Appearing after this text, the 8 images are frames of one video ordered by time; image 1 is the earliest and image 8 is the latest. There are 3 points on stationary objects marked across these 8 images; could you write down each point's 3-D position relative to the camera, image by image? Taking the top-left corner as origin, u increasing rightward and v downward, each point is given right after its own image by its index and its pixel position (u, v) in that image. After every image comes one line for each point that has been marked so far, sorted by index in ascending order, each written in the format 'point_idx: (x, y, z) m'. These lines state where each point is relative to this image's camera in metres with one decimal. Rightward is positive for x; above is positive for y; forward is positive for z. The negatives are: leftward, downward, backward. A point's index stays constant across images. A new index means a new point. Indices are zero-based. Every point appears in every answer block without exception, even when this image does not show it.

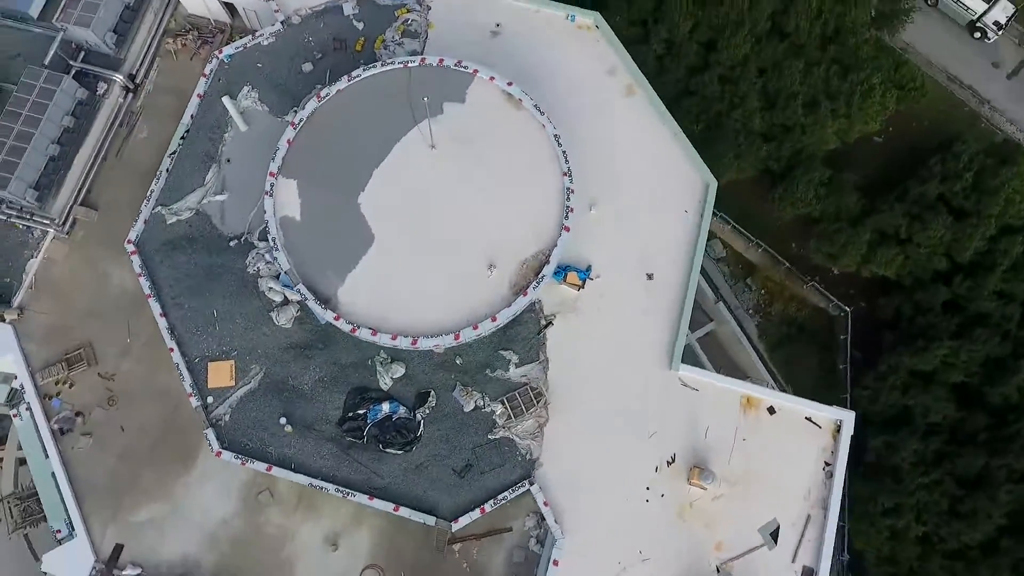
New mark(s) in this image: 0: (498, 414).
0: (-0.4, -3.3, +17.0) m
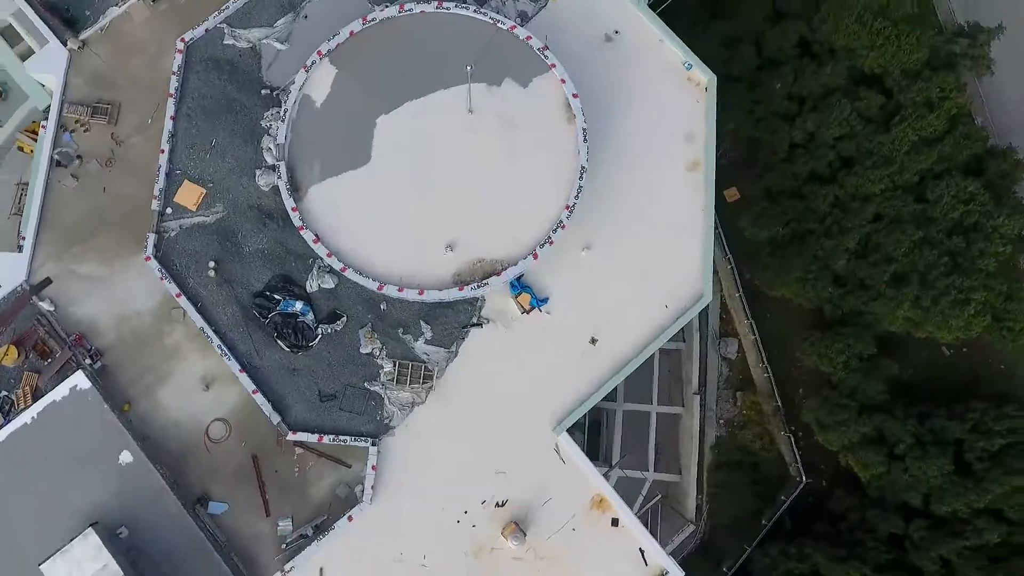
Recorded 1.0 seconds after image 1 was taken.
0: (-3.6, -2.2, +17.4) m
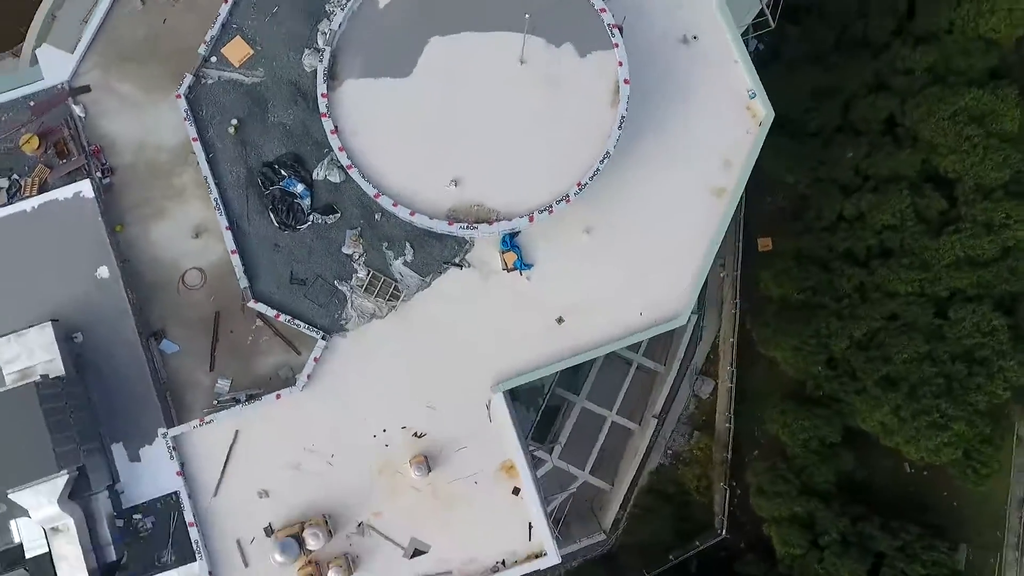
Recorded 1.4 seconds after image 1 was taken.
0: (-4.5, +0.4, +17.8) m
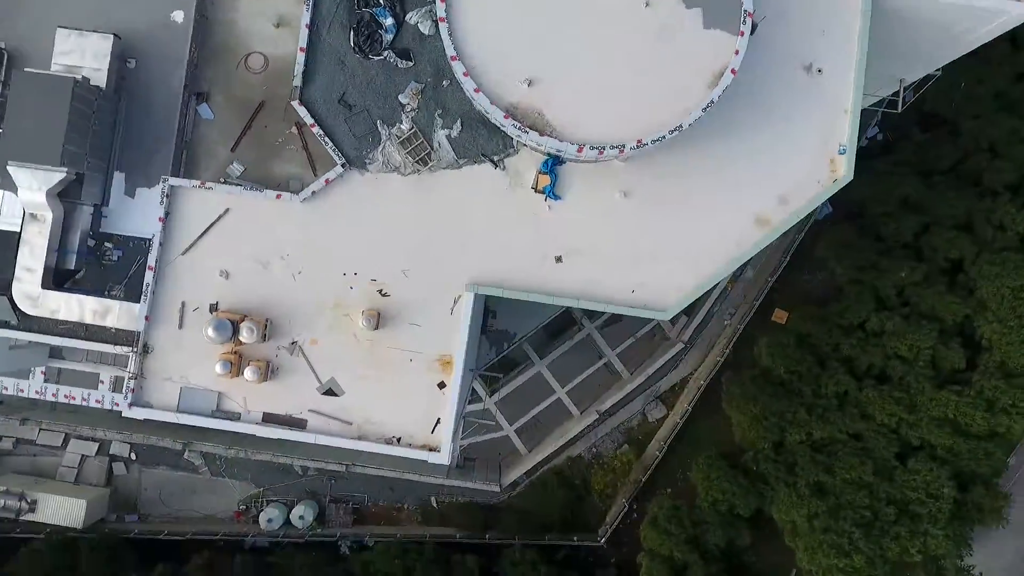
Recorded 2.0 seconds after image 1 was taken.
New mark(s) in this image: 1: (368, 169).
0: (-3.2, +4.7, +18.0) m
1: (-4.1, +3.4, +18.0) m
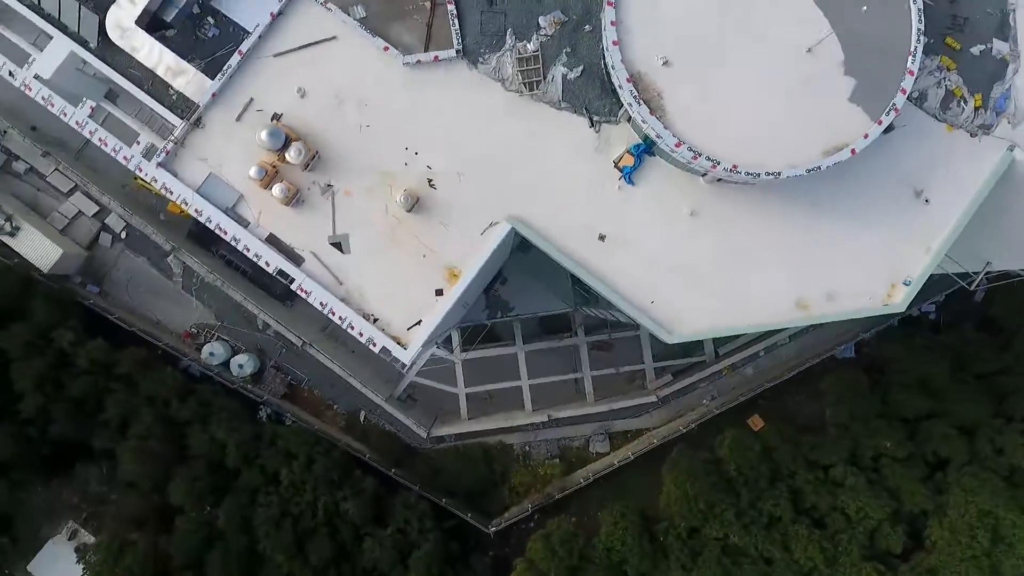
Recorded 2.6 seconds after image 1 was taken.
0: (+0.4, +7.0, +17.9) m
1: (-1.0, +6.3, +18.0) m
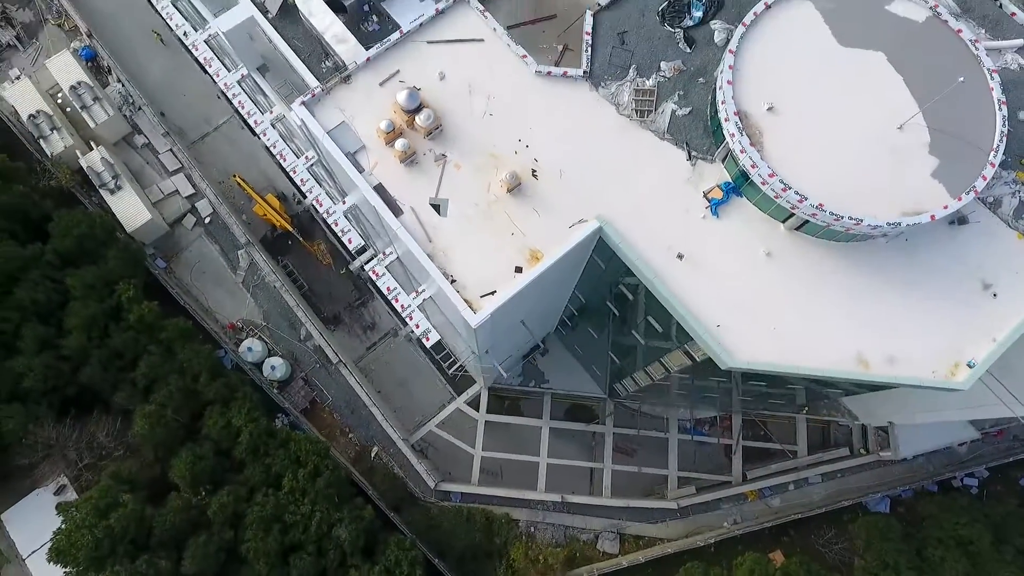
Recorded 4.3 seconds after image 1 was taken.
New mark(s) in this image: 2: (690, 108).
0: (+4.3, +6.7, +20.3) m
1: (+2.8, +6.4, +20.3) m
2: (+5.6, +5.7, +20.0) m
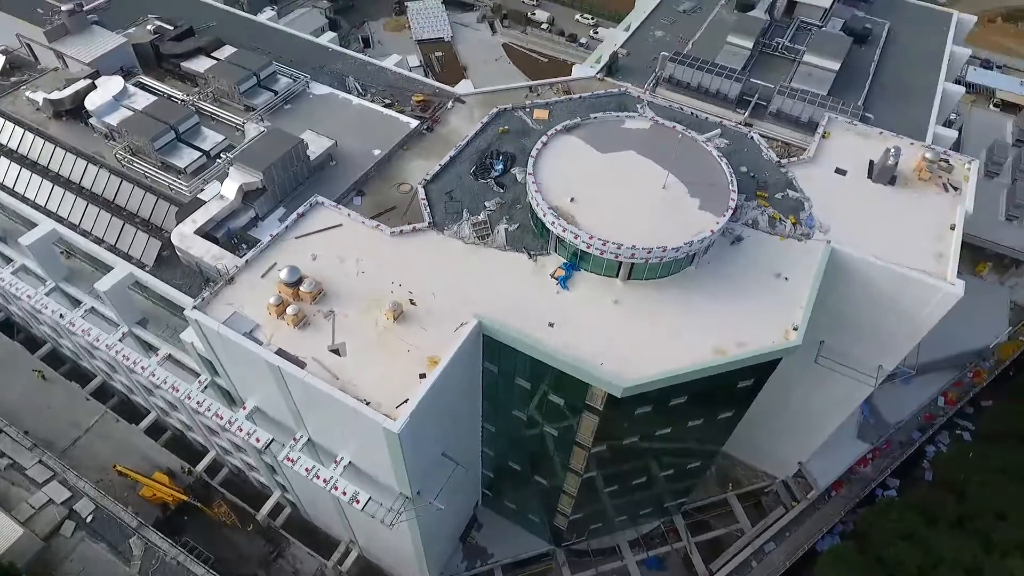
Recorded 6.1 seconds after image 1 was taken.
0: (-1.5, +2.9, +25.7) m
1: (-2.7, +2.2, +25.1) m
2: (+0.2, +2.6, +25.3) m
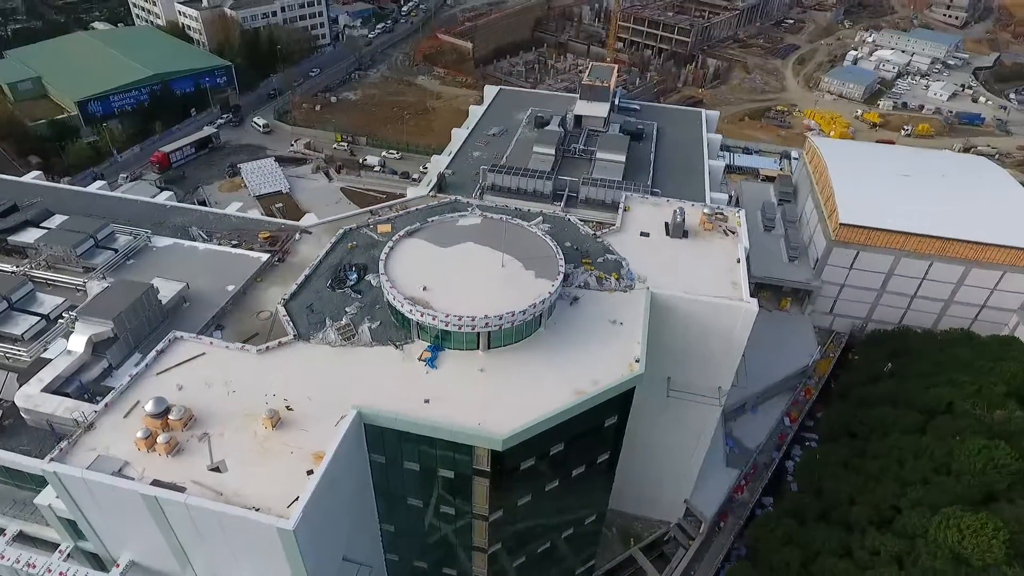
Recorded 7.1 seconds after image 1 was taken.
0: (-7.5, -1.5, +27.2) m
1: (-8.4, -2.3, +26.3) m
2: (-5.7, -1.5, +27.2) m
